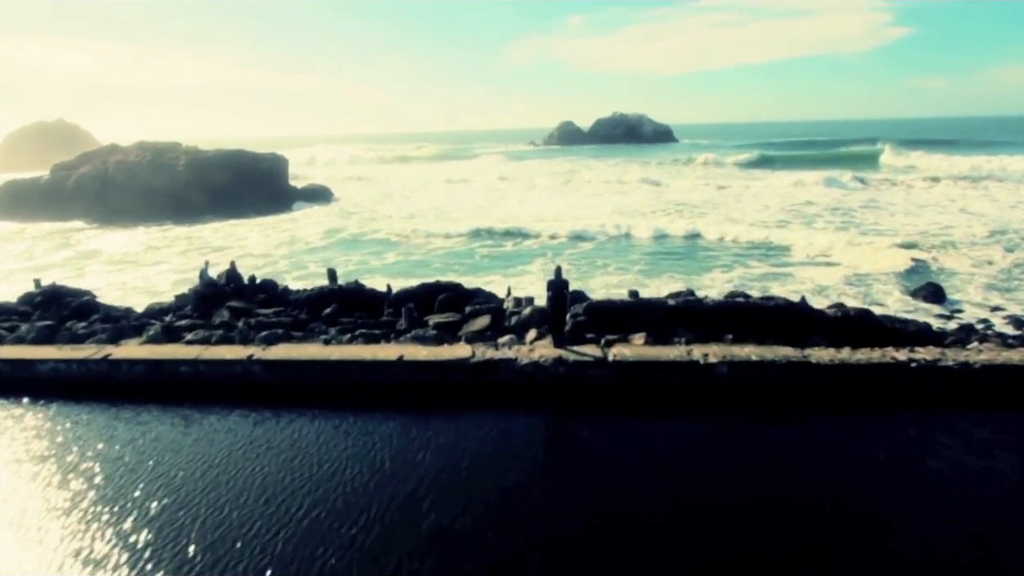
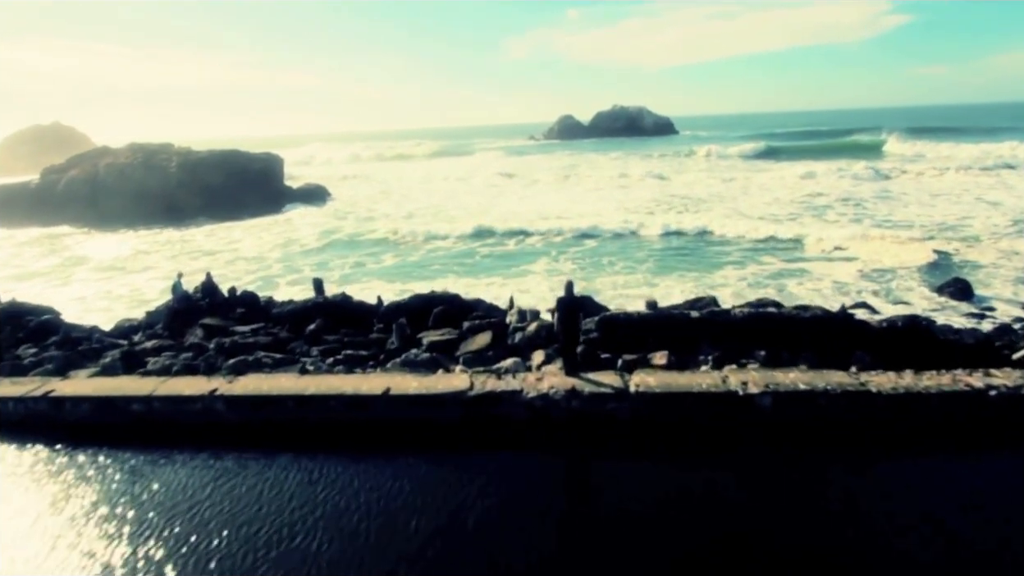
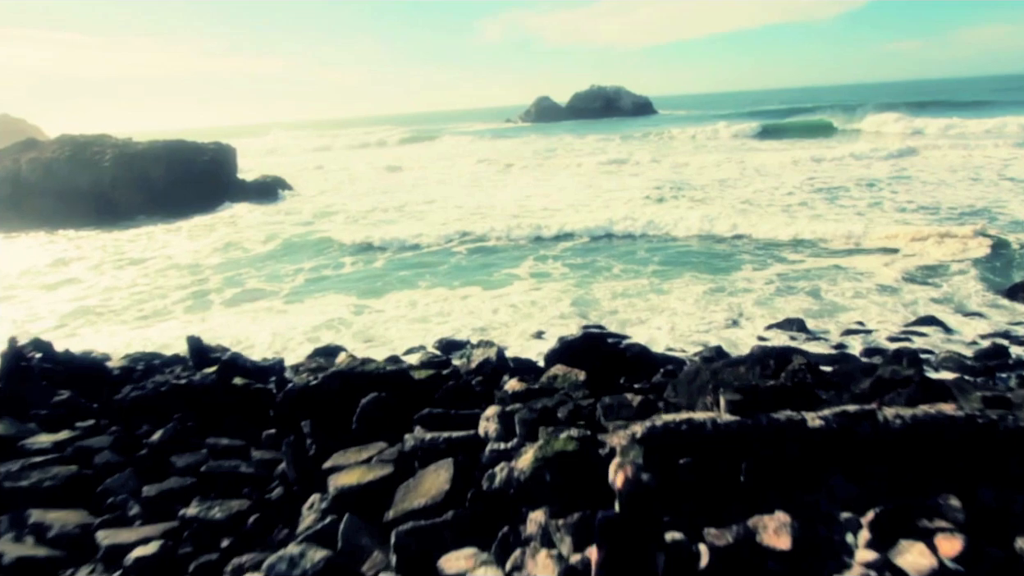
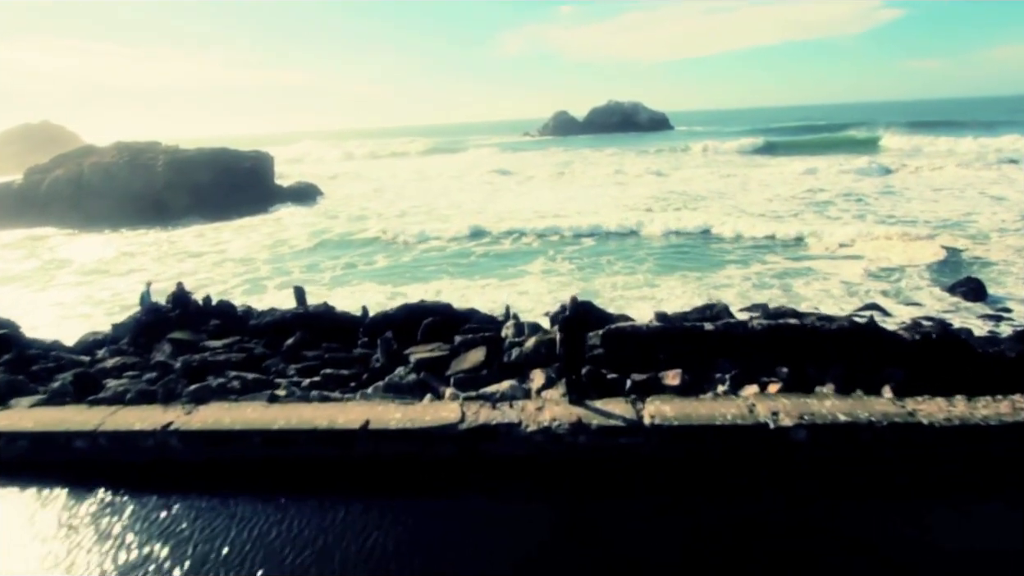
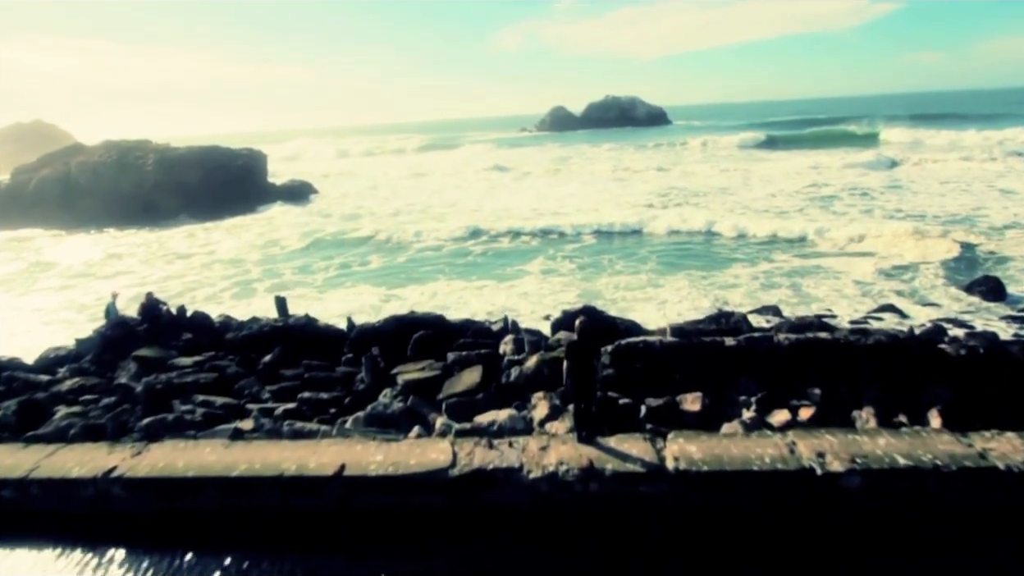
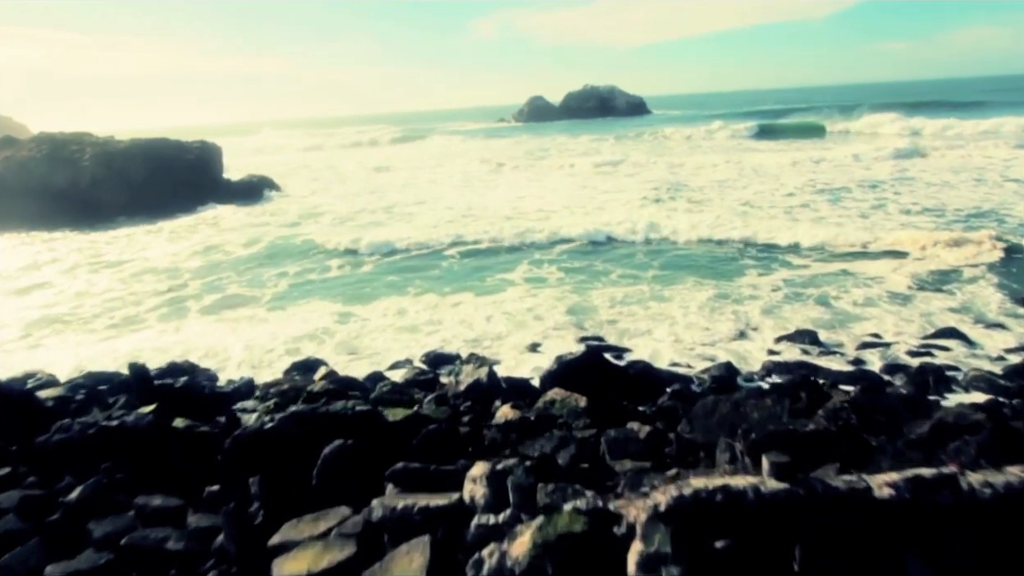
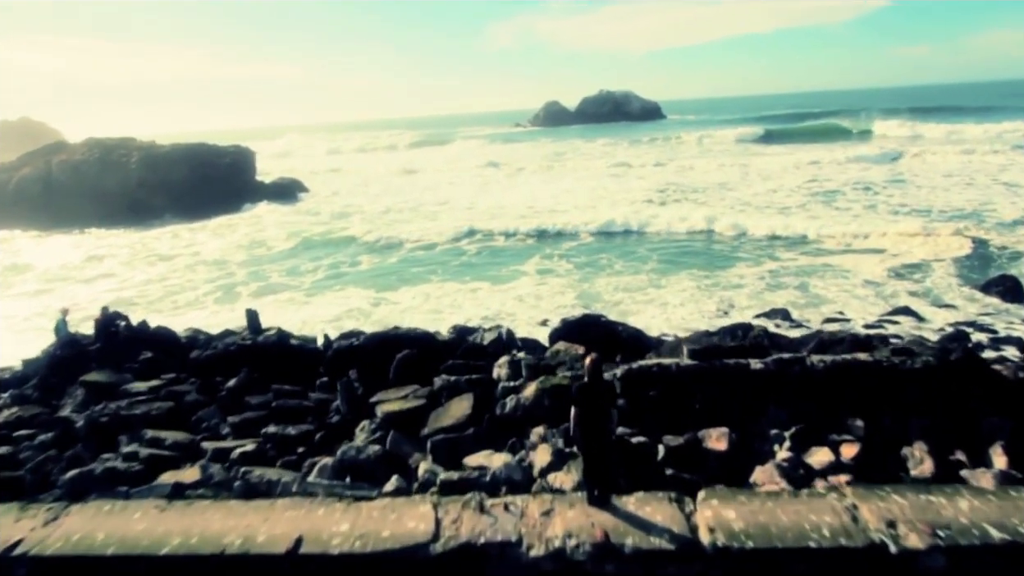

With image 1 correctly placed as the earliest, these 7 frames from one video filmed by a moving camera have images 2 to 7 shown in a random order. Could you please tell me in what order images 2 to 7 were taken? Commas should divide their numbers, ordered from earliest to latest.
2, 4, 5, 7, 3, 6
